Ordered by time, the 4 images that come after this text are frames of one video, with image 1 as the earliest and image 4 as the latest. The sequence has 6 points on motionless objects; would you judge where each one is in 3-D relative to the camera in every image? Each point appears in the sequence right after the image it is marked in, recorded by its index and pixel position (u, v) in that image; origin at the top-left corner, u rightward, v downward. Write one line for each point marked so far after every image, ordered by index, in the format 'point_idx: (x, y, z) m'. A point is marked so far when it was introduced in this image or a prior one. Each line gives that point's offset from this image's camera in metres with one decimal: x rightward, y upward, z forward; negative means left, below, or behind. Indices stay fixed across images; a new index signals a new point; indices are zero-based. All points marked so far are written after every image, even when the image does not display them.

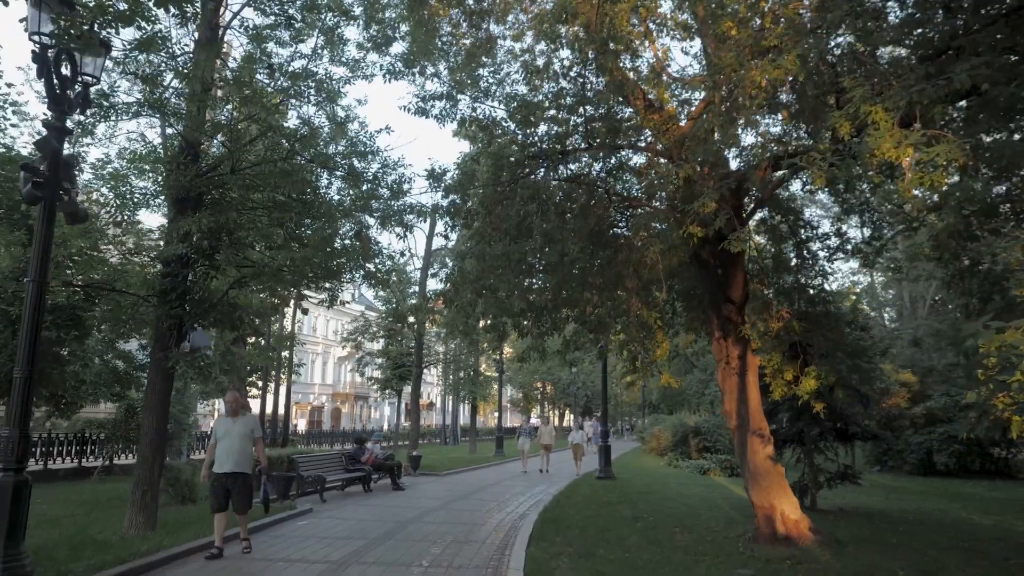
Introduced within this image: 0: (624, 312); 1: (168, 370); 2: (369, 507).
0: (+1.8, -0.4, +12.1) m
1: (-5.1, -1.2, +11.3) m
2: (-2.9, -4.4, +15.3) m
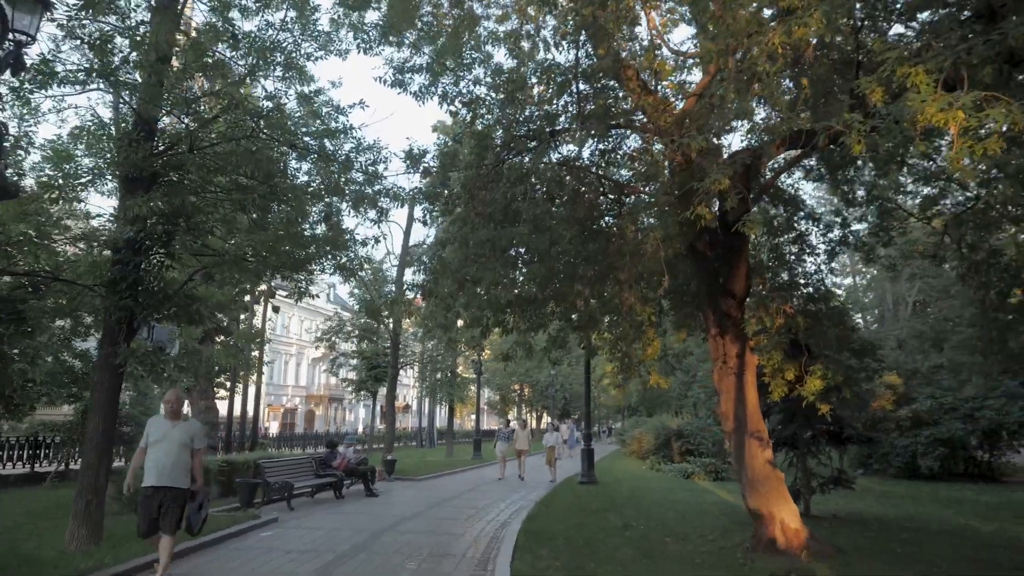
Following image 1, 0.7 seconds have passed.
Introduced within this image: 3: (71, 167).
0: (+1.5, -0.3, +11.3) m
1: (-5.4, -1.1, +10.3) m
2: (-3.2, -4.3, +14.4) m
3: (-6.2, +1.7, +10.7) m
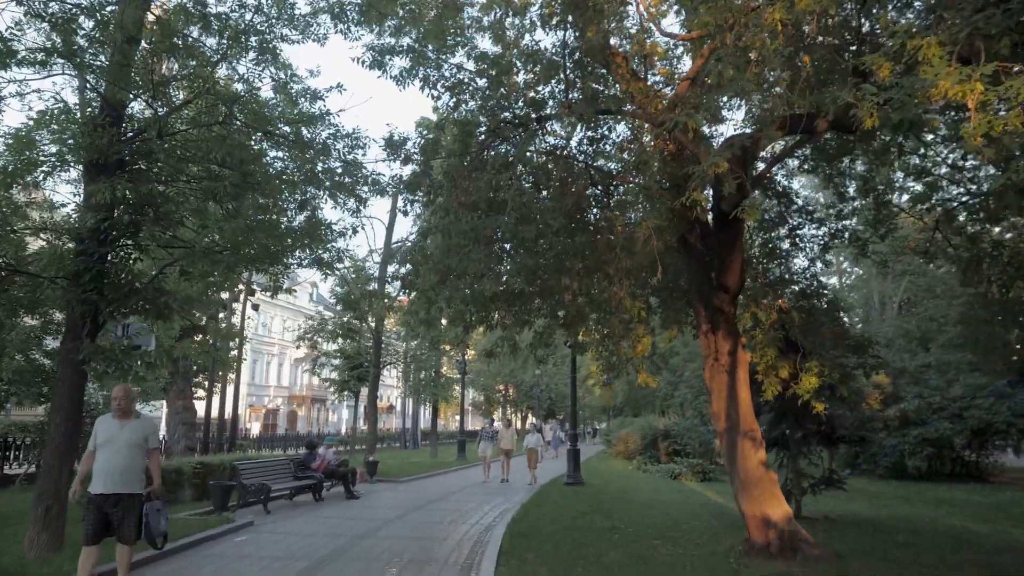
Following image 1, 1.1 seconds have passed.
0: (+1.3, -0.2, +10.9) m
1: (-5.6, -1.0, +9.8) m
2: (-3.5, -4.2, +13.9) m
3: (-6.4, +1.8, +10.1) m
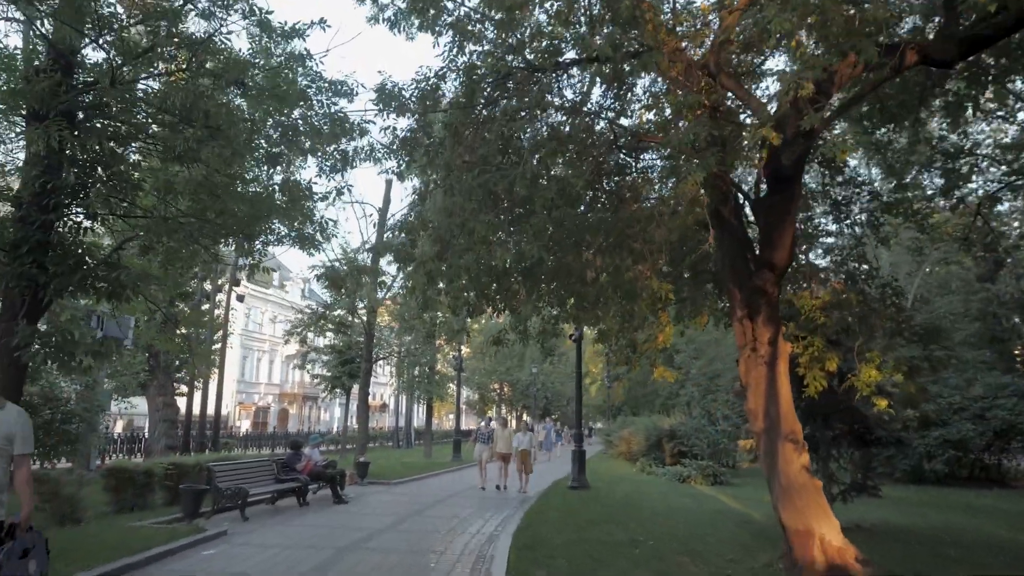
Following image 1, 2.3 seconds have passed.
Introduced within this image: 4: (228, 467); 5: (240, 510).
0: (+1.4, 0.0, +9.6) m
1: (-5.4, -0.7, +8.4) m
2: (-3.4, -3.9, +12.5) m
3: (-6.2, +2.1, +8.7) m
4: (-4.9, -3.1, +13.3) m
5: (-4.5, -3.7, +12.7) m
